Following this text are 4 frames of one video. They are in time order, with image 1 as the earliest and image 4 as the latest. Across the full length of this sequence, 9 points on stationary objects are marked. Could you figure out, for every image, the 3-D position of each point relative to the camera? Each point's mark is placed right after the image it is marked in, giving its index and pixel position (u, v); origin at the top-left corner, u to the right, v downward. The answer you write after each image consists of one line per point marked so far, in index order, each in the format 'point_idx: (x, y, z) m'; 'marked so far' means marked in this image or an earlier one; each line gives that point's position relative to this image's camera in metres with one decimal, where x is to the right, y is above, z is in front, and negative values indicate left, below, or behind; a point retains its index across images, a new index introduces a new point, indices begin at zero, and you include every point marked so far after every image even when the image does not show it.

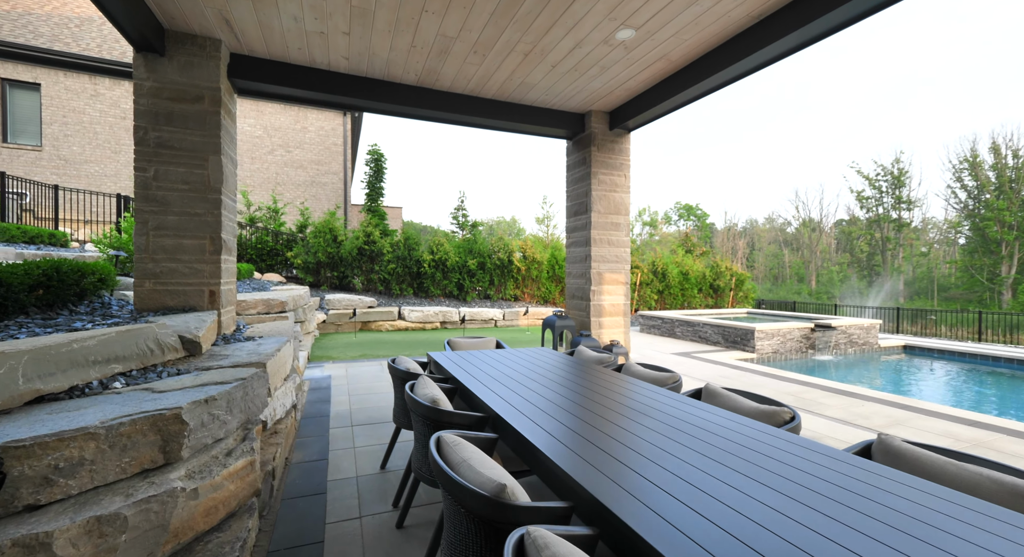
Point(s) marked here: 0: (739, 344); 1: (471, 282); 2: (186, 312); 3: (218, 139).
0: (+4.2, -1.2, +8.4) m
1: (-1.0, -0.1, +11.5) m
2: (-2.6, -0.3, +3.7) m
3: (-2.5, +1.2, +3.9) m
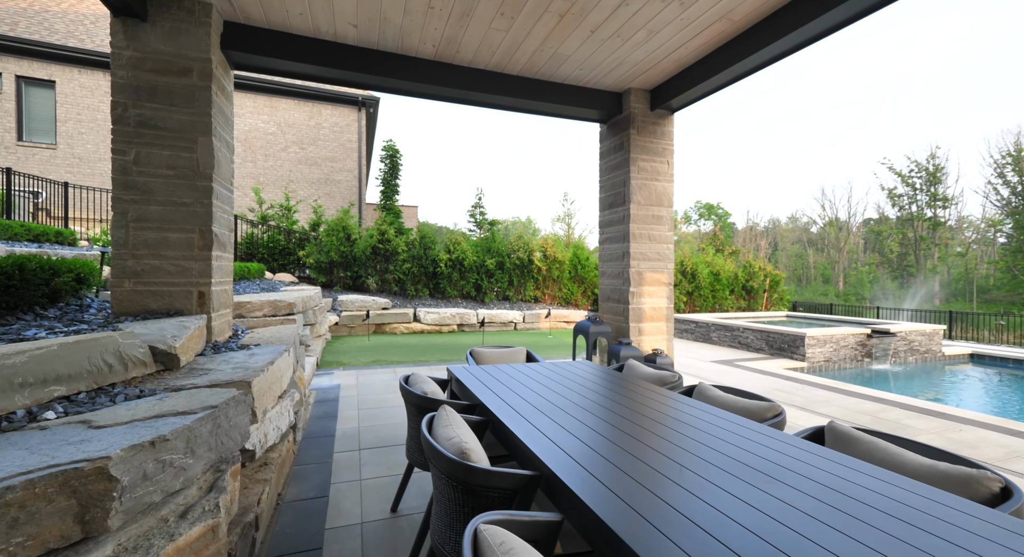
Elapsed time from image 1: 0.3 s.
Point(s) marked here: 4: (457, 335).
0: (+4.6, -1.2, +7.6) m
1: (-0.5, -0.1, +10.9) m
2: (-2.4, -0.3, +3.2) m
3: (-2.2, +1.2, +3.4) m
4: (-1.1, -1.1, +9.2) m
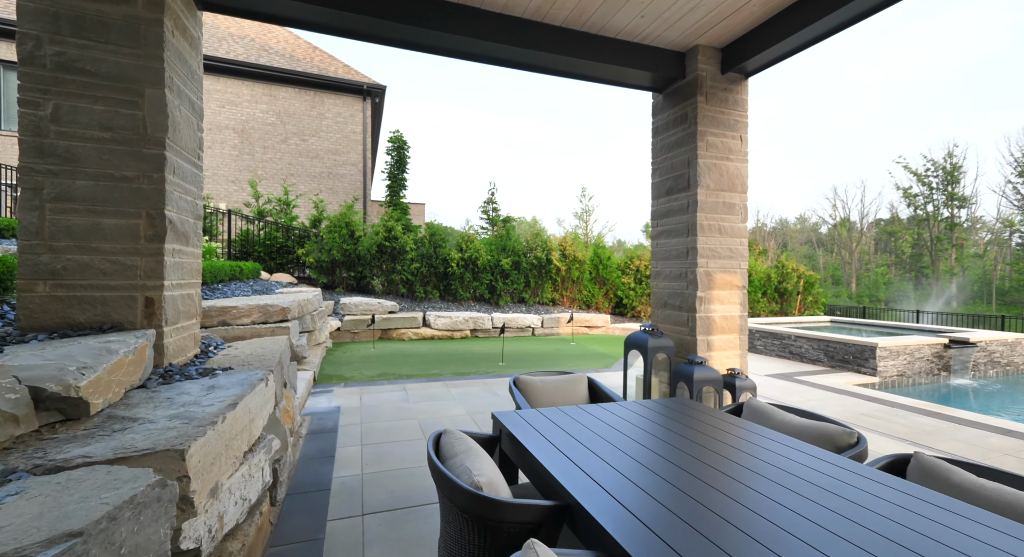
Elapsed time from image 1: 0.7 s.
0: (+4.9, -1.2, +6.7) m
1: (-0.1, -0.1, +10.0) m
2: (-2.1, -0.3, +2.3) m
3: (-1.9, +1.2, +2.5) m
4: (-0.7, -1.1, +8.3) m
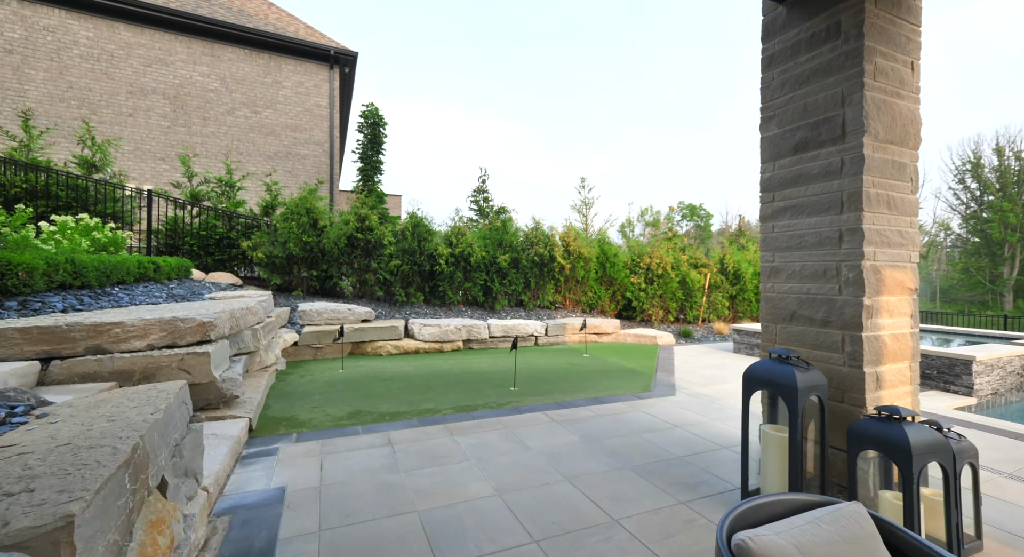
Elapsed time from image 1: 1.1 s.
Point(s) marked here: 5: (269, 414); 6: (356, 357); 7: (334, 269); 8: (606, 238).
0: (+5.1, -1.2, +5.5) m
1: (-0.2, -0.1, +8.4) m
2: (-1.6, -0.3, +0.6) m
3: (-1.5, +1.2, +0.8) m
4: (-0.7, -1.1, +6.7) m
5: (-2.1, -1.2, +3.8) m
6: (-2.2, -1.1, +6.5) m
7: (-2.9, +0.2, +7.4) m
8: (+2.0, +0.8, +9.5) m
